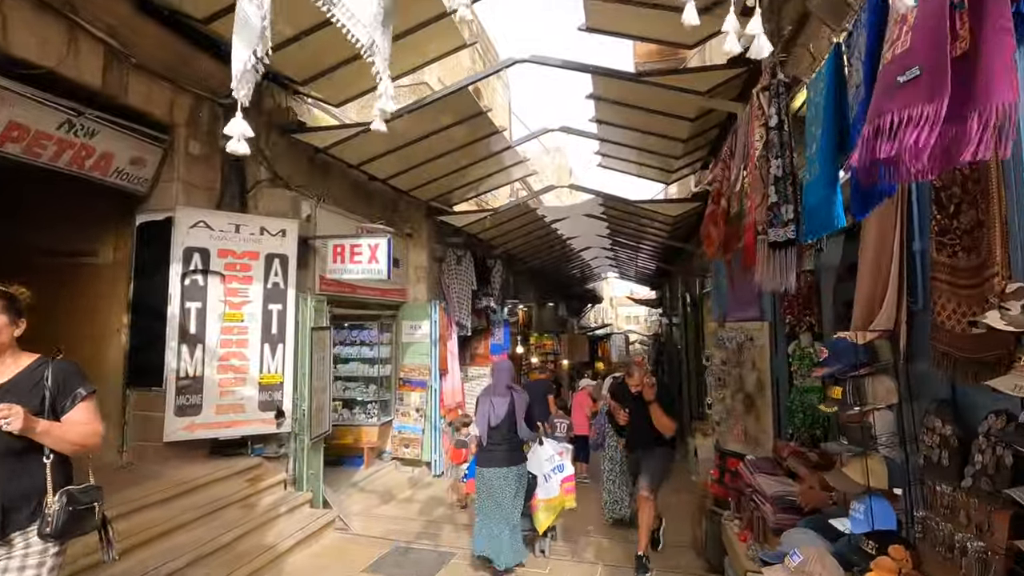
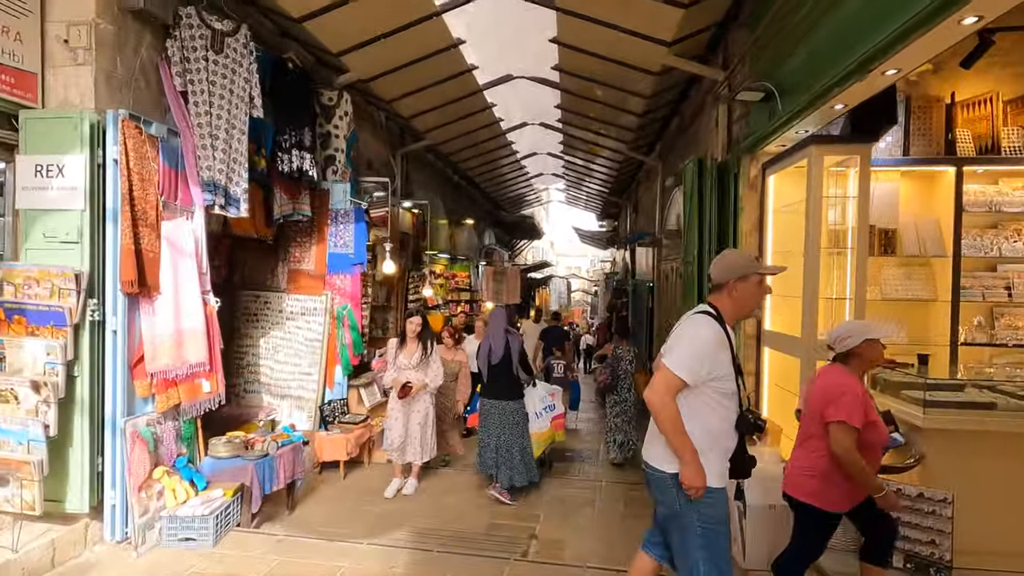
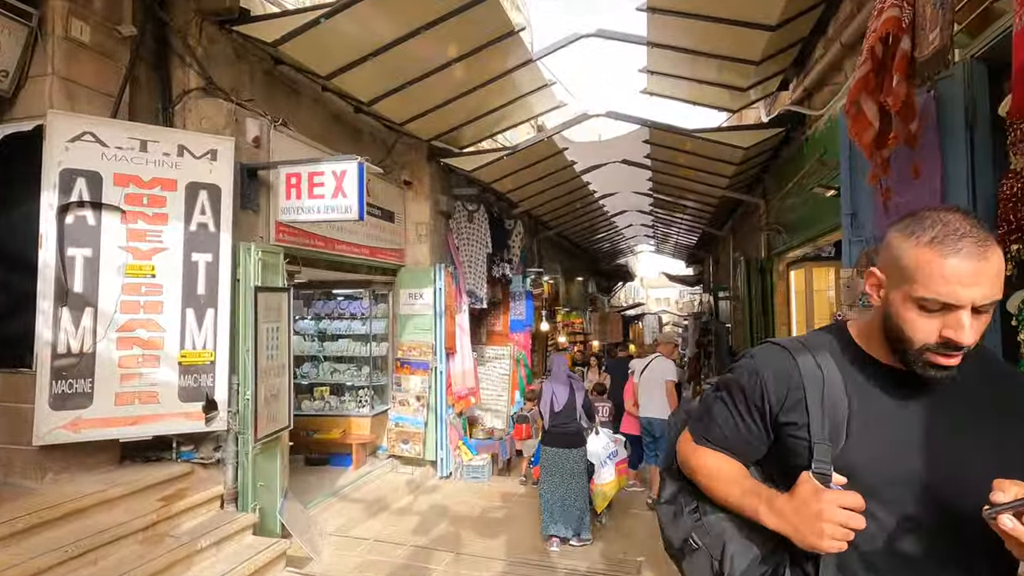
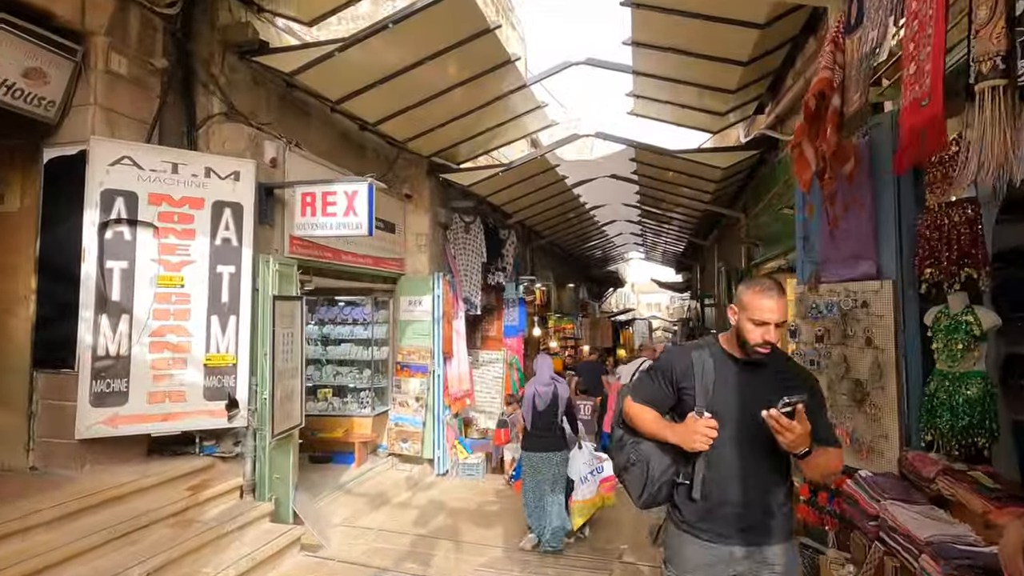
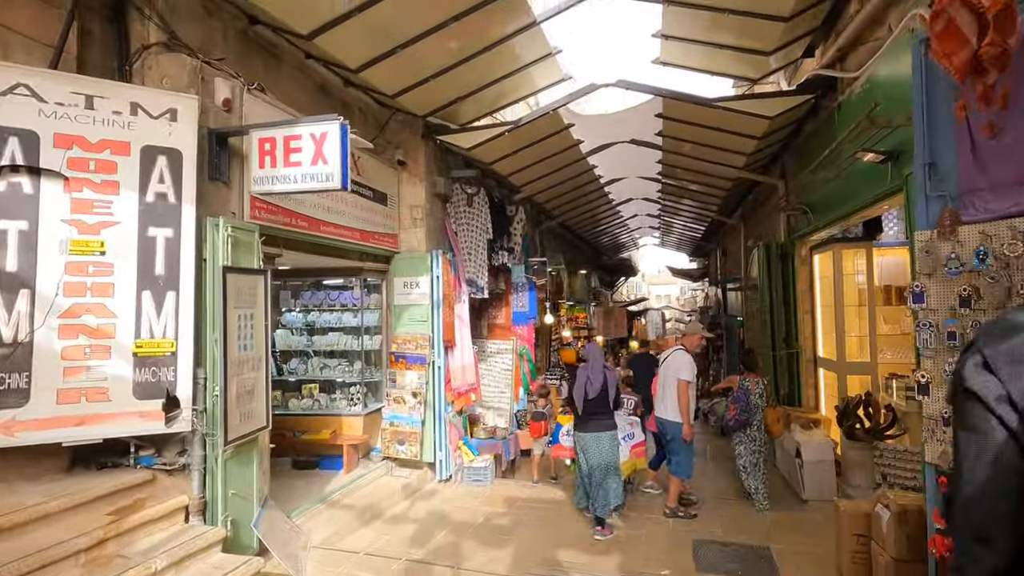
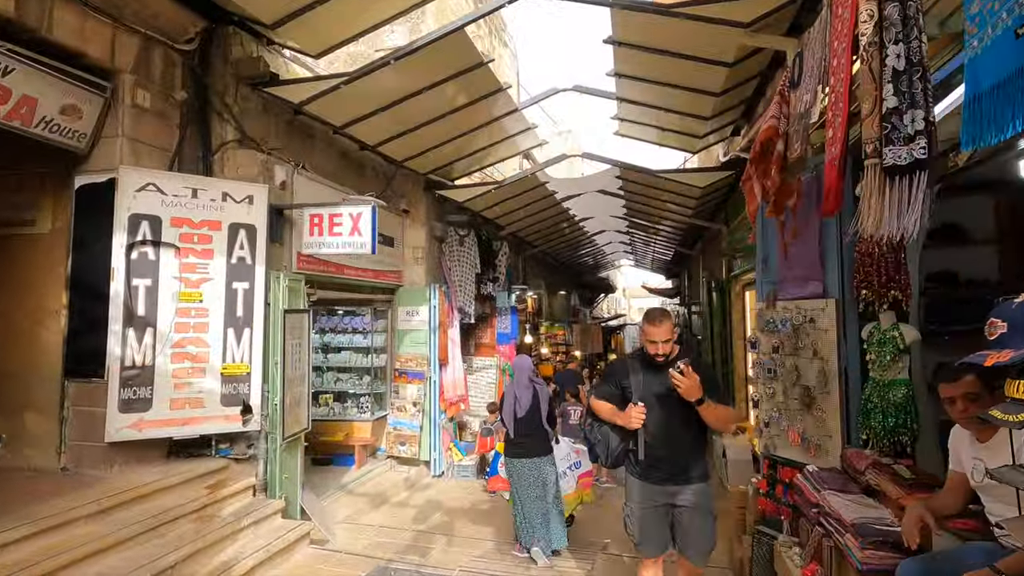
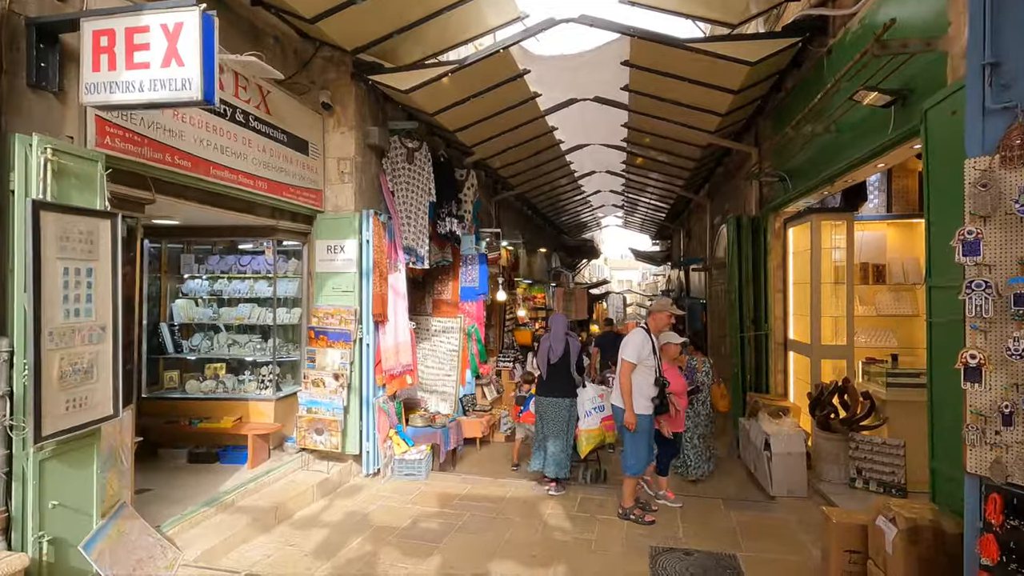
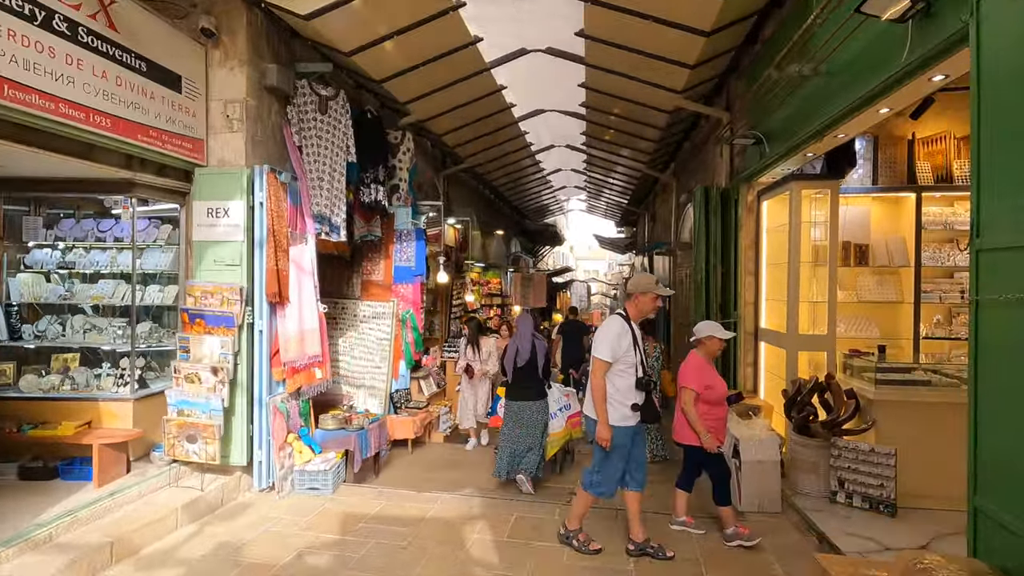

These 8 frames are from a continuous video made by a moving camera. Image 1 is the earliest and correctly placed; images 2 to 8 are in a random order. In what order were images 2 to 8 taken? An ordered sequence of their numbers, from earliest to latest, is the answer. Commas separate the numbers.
6, 4, 3, 5, 7, 8, 2
